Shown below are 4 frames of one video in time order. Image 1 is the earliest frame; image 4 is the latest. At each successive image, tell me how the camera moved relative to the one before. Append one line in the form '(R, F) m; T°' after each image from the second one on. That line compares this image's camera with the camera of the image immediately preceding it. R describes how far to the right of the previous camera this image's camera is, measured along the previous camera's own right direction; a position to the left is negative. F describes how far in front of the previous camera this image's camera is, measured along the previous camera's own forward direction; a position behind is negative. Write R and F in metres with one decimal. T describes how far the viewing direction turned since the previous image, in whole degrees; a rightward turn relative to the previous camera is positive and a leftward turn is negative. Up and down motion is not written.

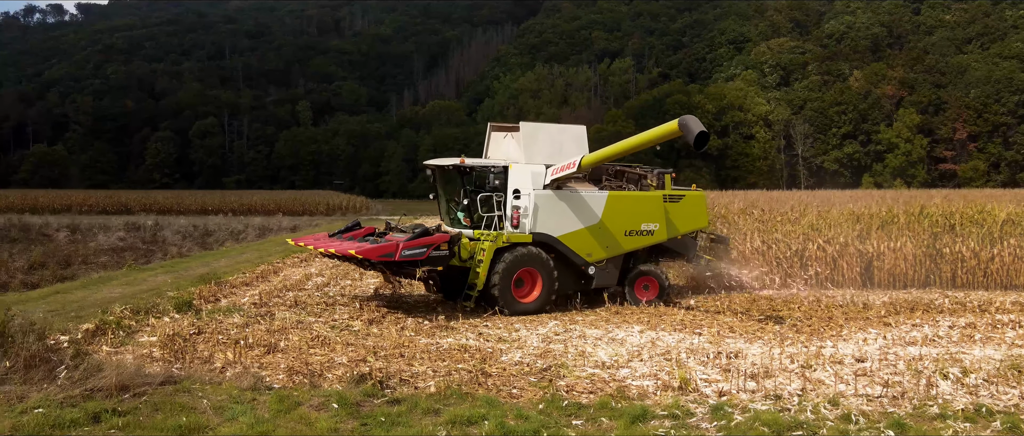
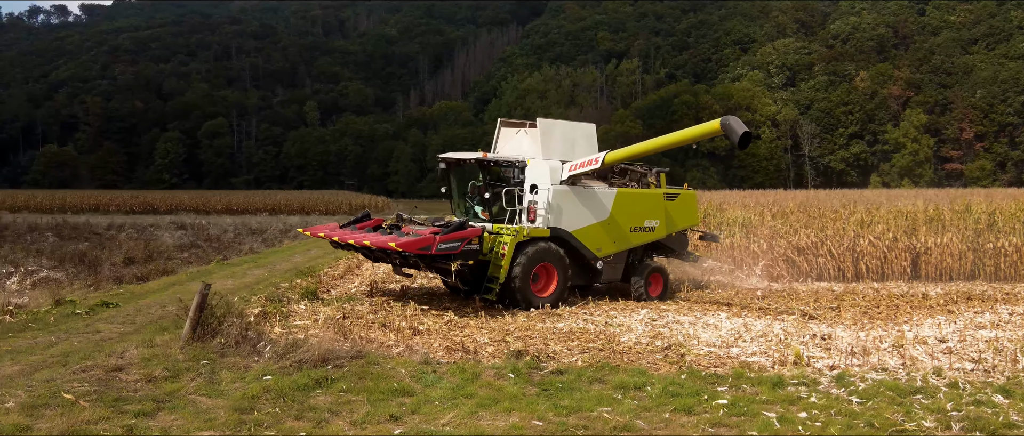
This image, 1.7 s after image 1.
(-1.2, -0.8) m; 0°
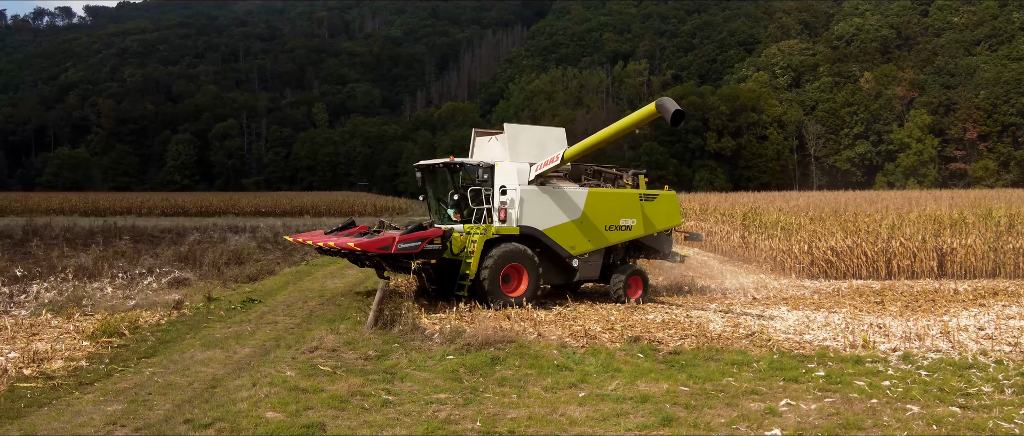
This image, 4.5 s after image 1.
(-1.2, -1.3) m; 0°
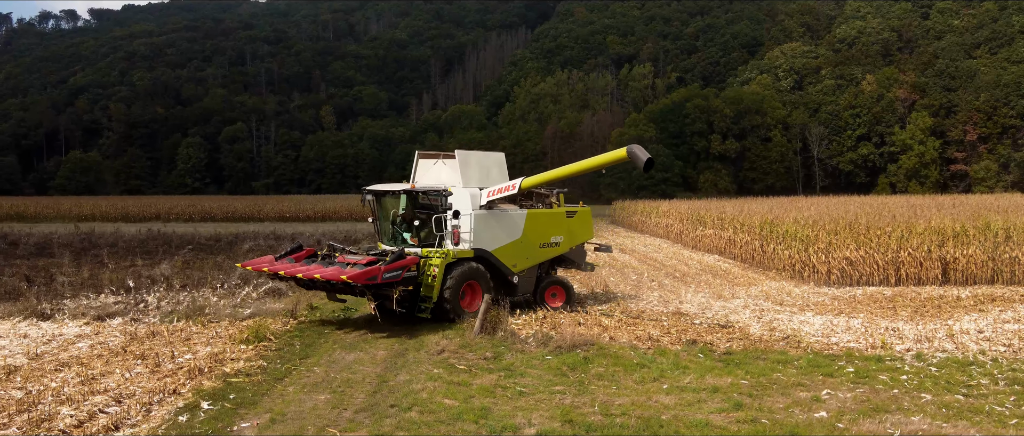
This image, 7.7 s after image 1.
(-1.0, -1.5) m; 0°
